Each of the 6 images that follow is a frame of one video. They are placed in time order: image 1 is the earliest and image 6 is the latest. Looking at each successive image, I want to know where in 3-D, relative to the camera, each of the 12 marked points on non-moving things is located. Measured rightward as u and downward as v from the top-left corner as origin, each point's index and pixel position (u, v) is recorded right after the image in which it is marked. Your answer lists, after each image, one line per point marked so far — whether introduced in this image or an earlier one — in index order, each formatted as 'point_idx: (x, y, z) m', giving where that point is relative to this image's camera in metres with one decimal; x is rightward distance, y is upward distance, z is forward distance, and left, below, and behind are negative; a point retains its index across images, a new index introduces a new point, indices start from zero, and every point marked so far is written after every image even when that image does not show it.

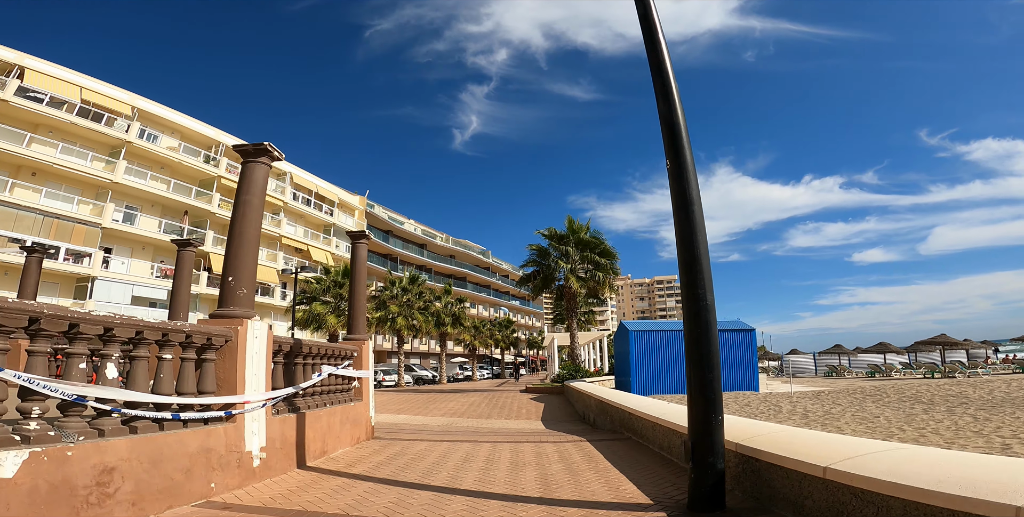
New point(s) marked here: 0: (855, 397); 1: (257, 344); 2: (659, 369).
0: (+11.8, -4.7, +18.0) m
1: (-2.7, -0.9, +5.5) m
2: (+5.4, -4.1, +19.0) m
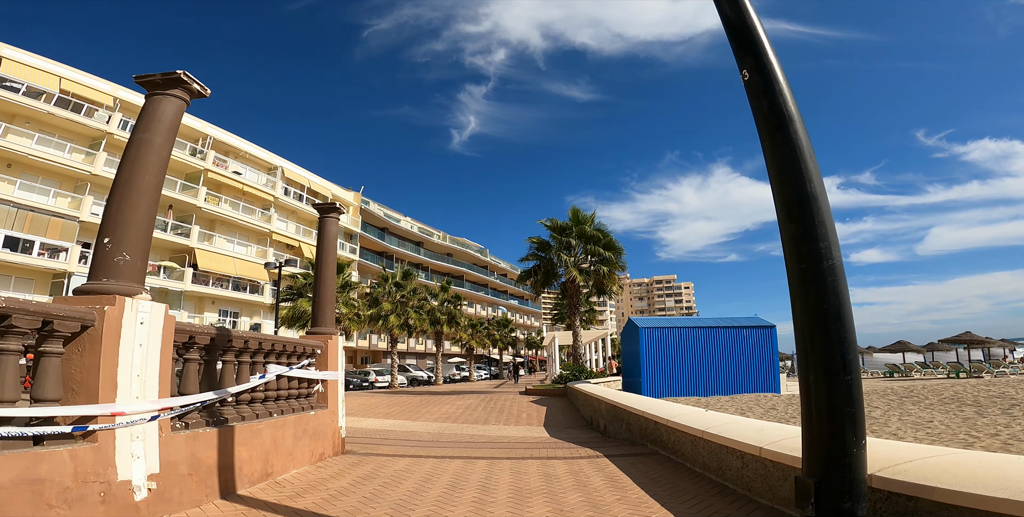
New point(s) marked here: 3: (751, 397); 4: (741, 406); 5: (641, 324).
0: (+11.8, -4.4, +16.3) m
1: (-2.6, -0.6, +3.8) m
2: (+5.4, -3.8, +17.3) m
3: (+7.7, -4.4, +16.6) m
4: (+6.8, -4.4, +15.4) m
5: (+4.4, -2.2, +17.7) m
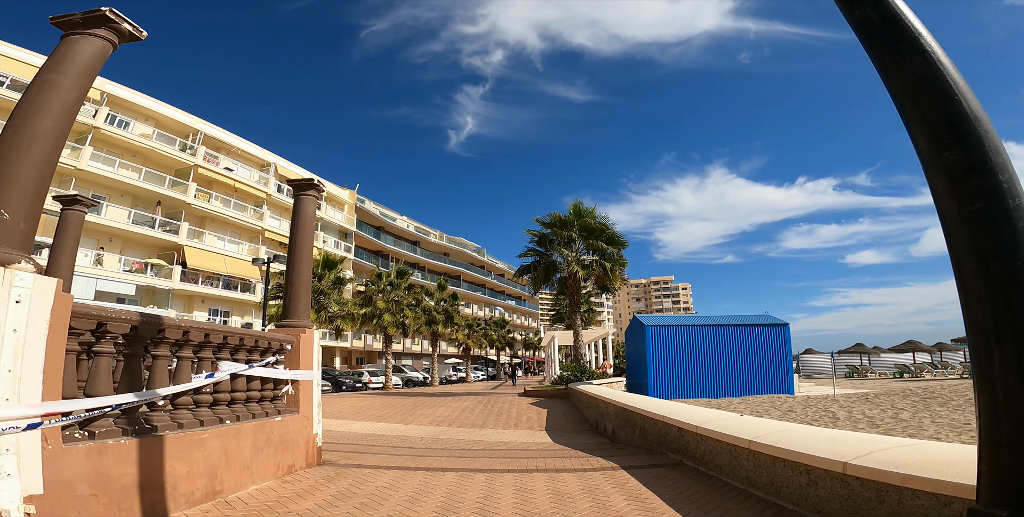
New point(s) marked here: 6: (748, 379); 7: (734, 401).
0: (+11.8, -4.2, +15.4) m
1: (-2.6, -0.3, +2.8) m
2: (+5.4, -3.6, +16.4) m
3: (+7.6, -4.2, +15.7) m
4: (+6.7, -4.2, +14.5) m
5: (+4.4, -2.0, +16.7) m
6: (+7.6, -3.9, +16.5) m
7: (+6.6, -4.2, +15.5) m
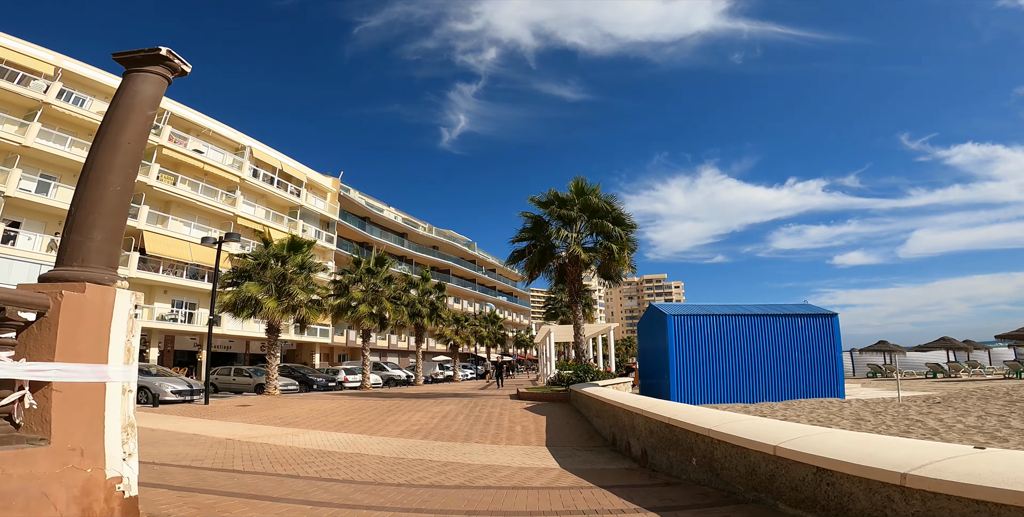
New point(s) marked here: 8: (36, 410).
0: (+11.6, -3.5, +12.6) m
1: (-2.6, +0.4, -0.3) m
2: (+5.2, -2.9, +13.4) m
3: (+7.4, -3.5, +12.7) m
4: (+6.6, -3.5, +11.6) m
5: (+4.1, -1.4, +13.7) m
6: (+7.3, -3.2, +13.6) m
7: (+6.4, -3.6, +12.6) m
8: (-2.6, -0.9, +2.9) m
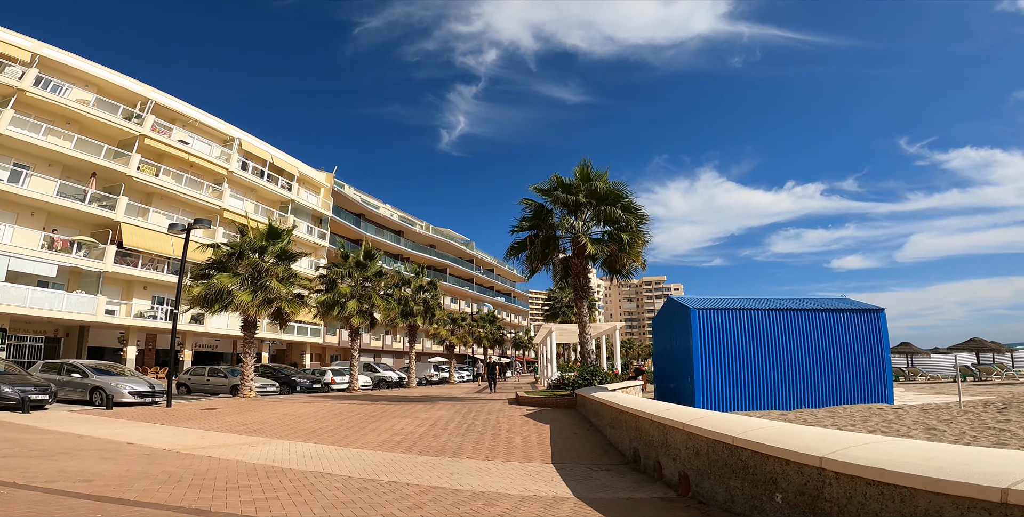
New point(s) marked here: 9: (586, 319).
0: (+11.6, -3.2, +10.8) m
1: (-2.6, +0.8, -2.1) m
2: (+5.1, -2.5, +11.6) m
3: (+7.4, -3.2, +10.9) m
4: (+6.5, -3.1, +9.7) m
5: (+4.1, -1.0, +11.9) m
6: (+7.3, -2.9, +11.8) m
7: (+6.4, -3.2, +10.7) m
8: (-2.5, -0.4, +1.1) m
9: (+2.7, -2.2, +19.4) m
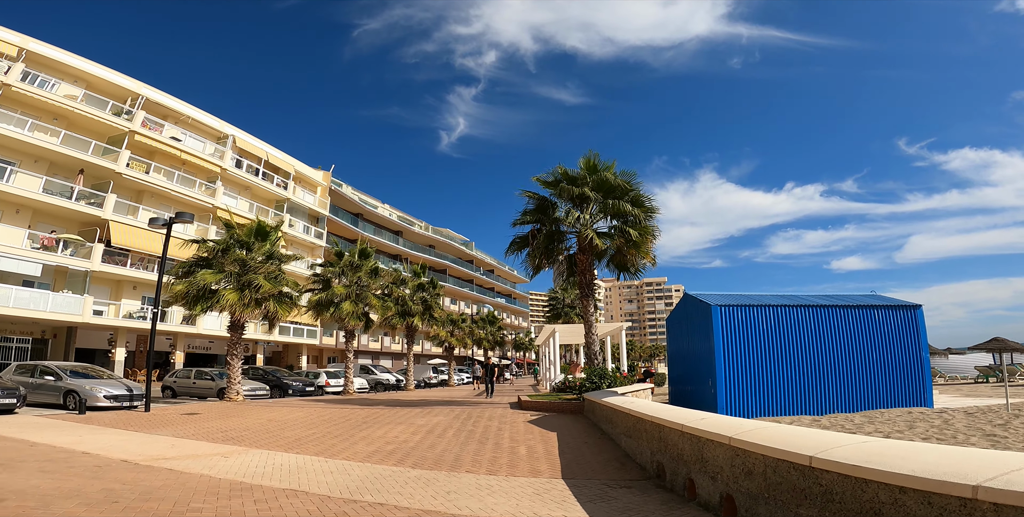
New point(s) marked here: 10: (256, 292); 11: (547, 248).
0: (+11.6, -3.0, +9.7) m
1: (-2.5, +1.0, -3.1) m
2: (+5.2, -2.3, +10.6) m
3: (+7.5, -3.0, +9.9) m
4: (+6.6, -2.9, +8.7) m
5: (+4.2, -0.8, +10.9) m
6: (+7.4, -2.7, +10.8) m
7: (+6.5, -3.0, +9.7) m
8: (-2.5, -0.2, +0.1) m
9: (+2.8, -2.1, +18.4) m
10: (-9.0, -1.2, +18.5) m
11: (+1.3, +0.4, +19.2) m
